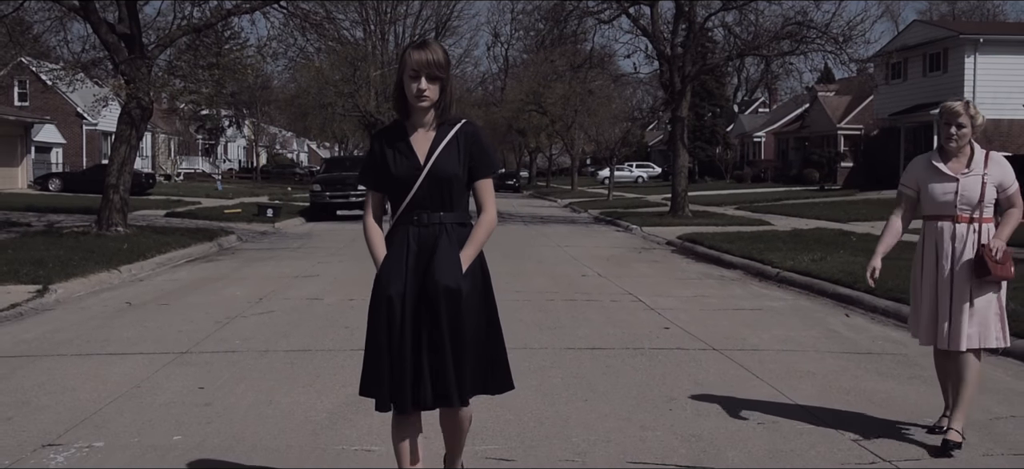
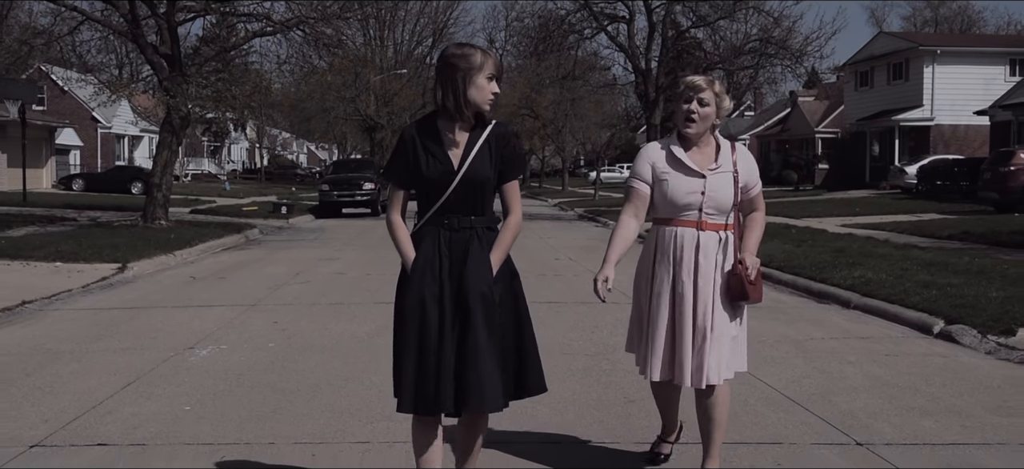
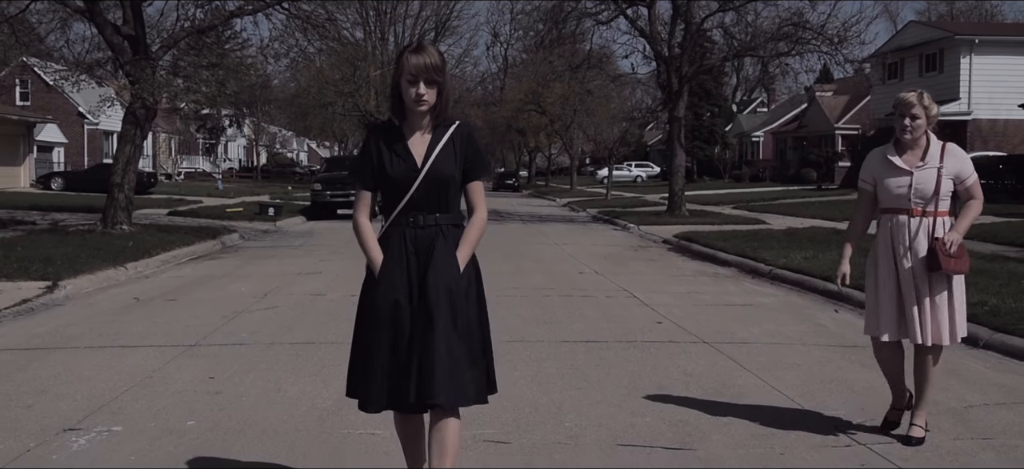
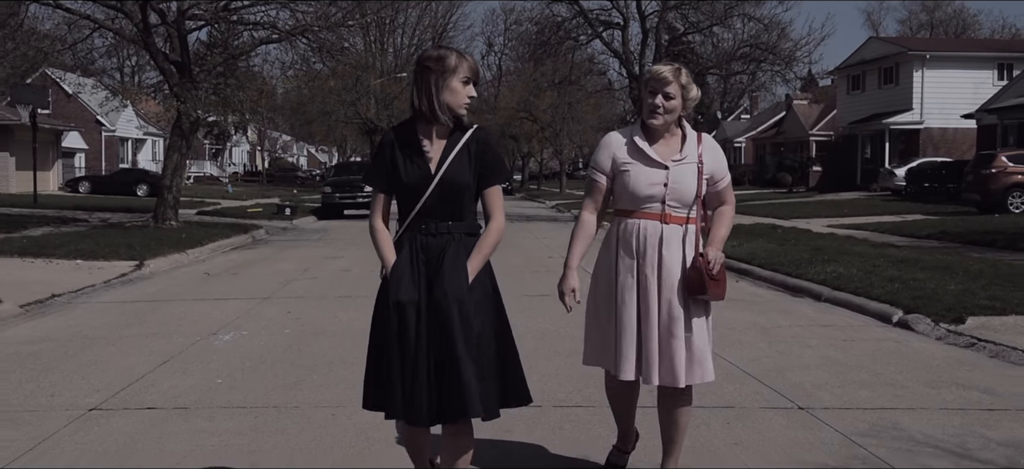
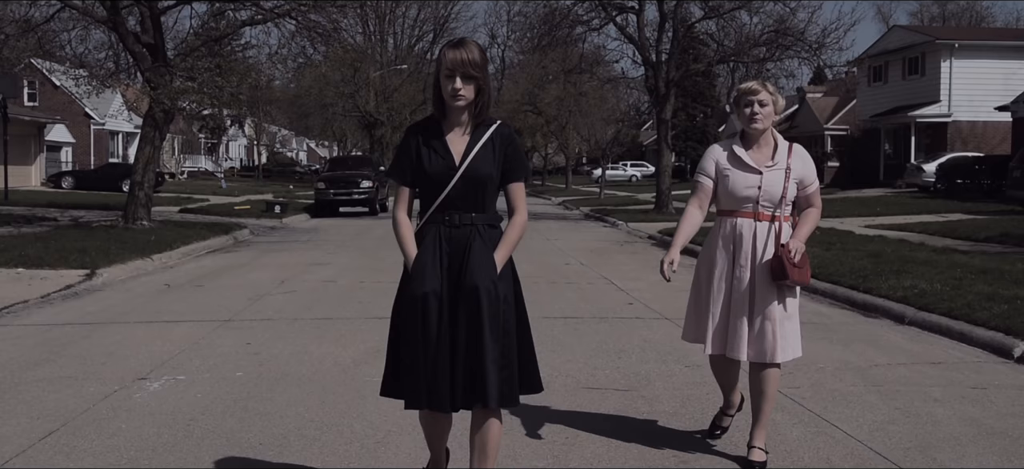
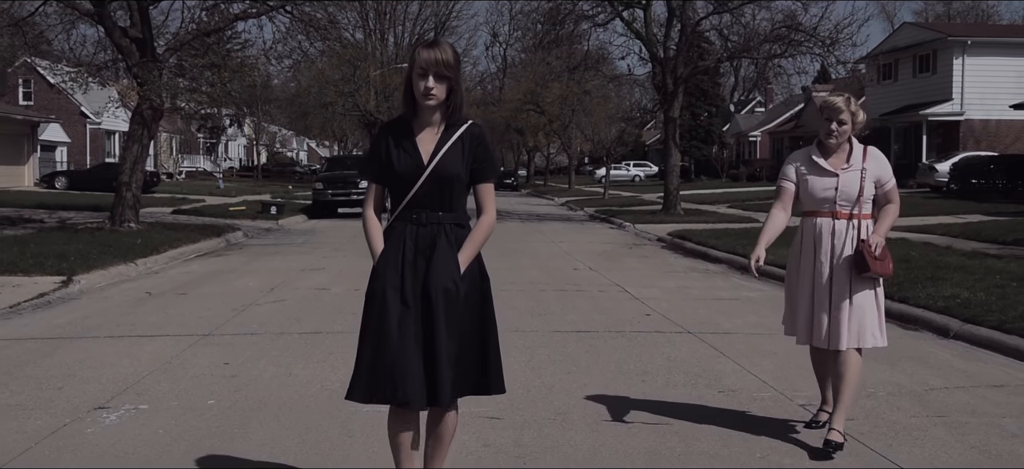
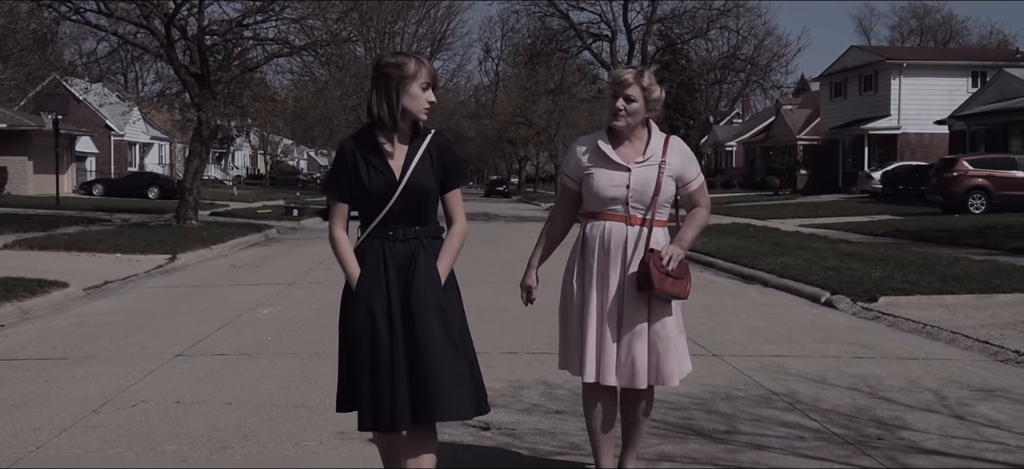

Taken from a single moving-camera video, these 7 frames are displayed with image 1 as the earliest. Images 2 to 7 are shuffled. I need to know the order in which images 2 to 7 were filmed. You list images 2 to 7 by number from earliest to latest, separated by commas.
3, 6, 5, 2, 4, 7
